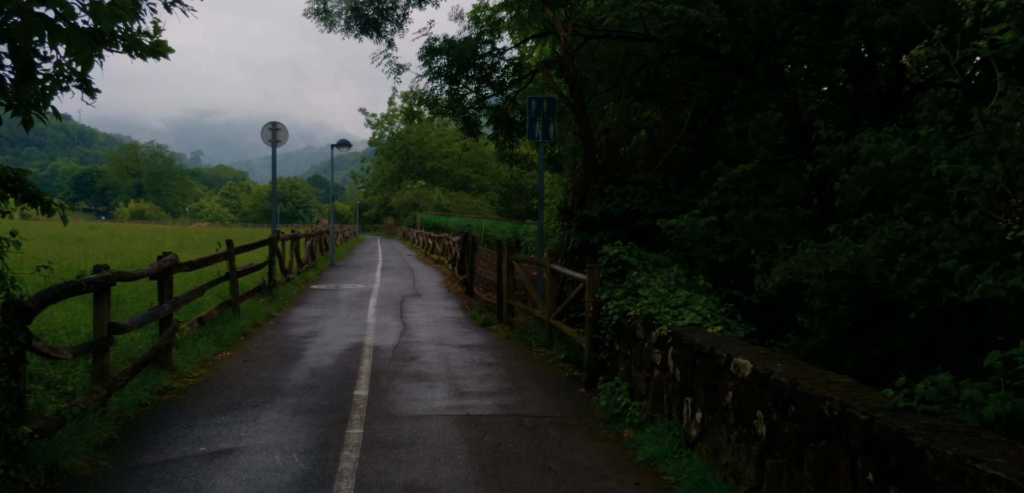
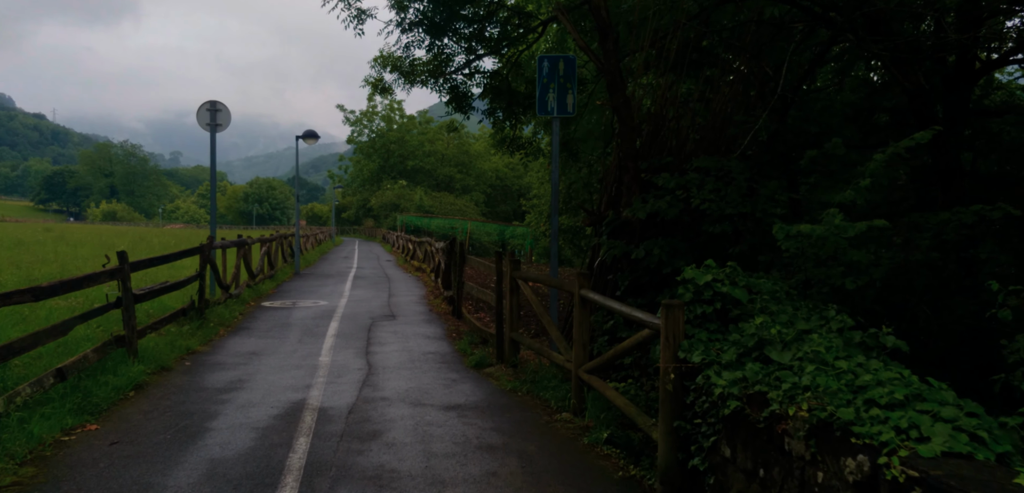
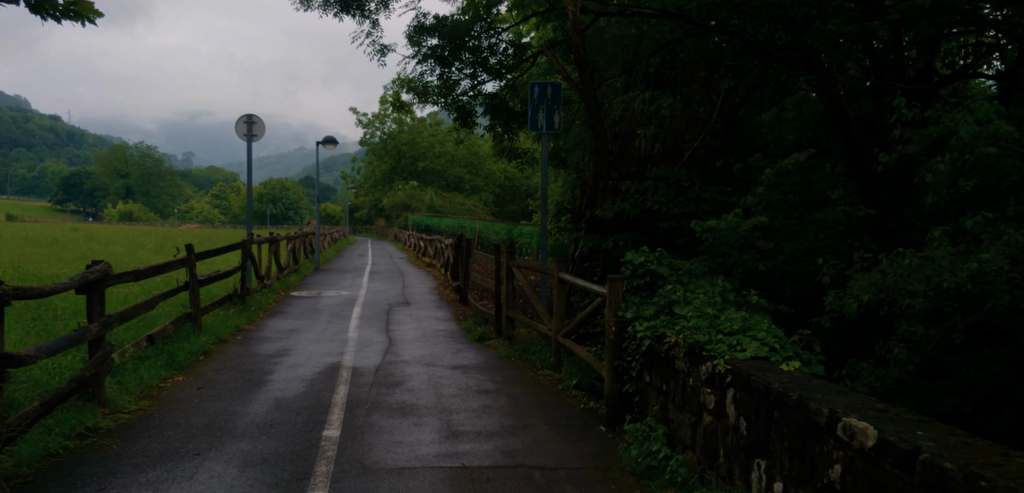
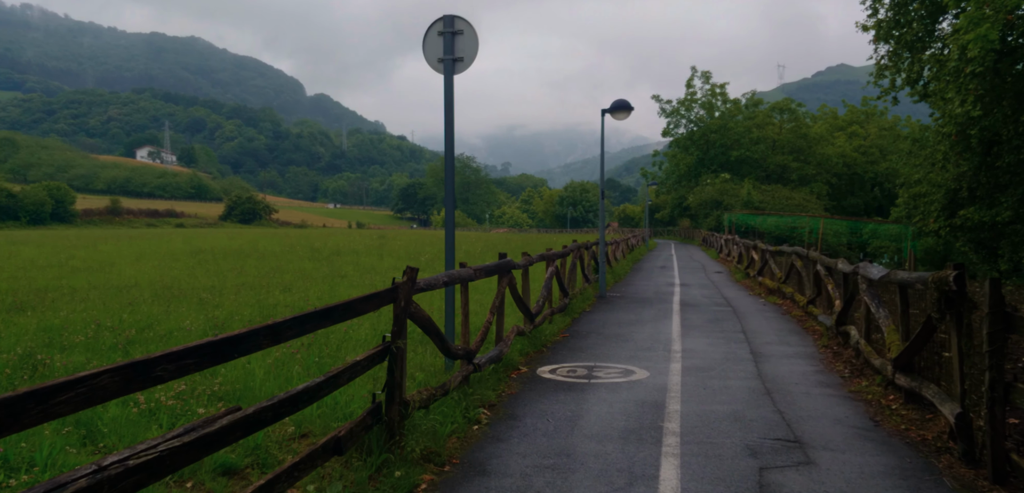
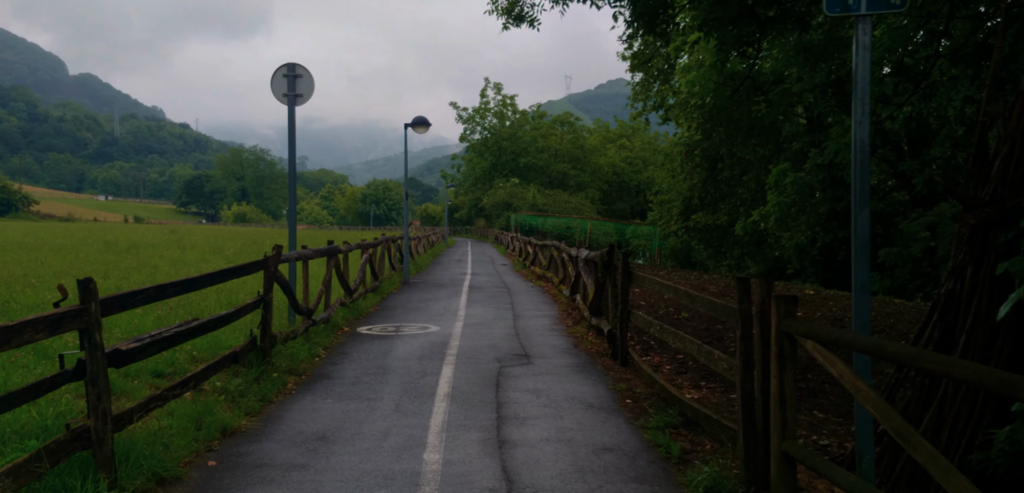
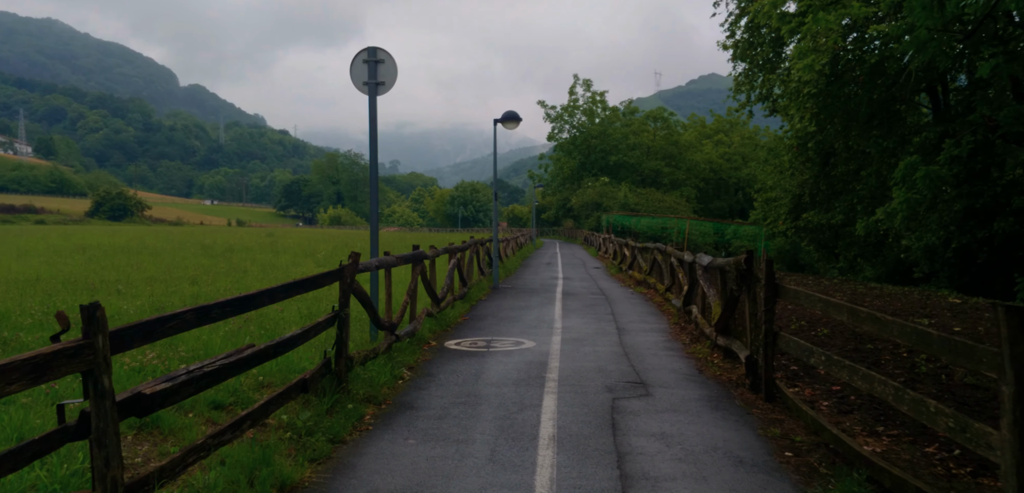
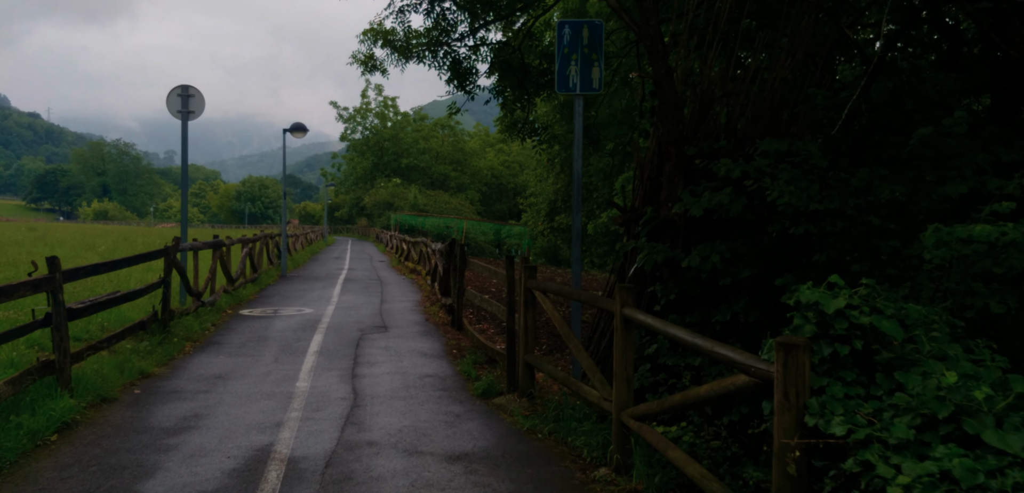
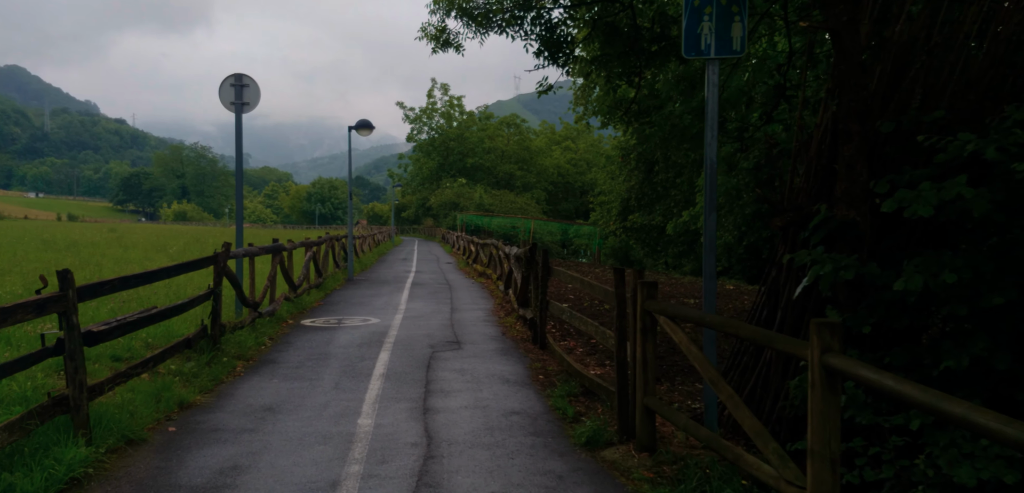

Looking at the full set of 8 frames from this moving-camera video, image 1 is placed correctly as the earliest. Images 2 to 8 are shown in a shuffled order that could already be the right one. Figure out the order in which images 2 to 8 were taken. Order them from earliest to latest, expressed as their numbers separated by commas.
3, 2, 7, 8, 5, 6, 4
